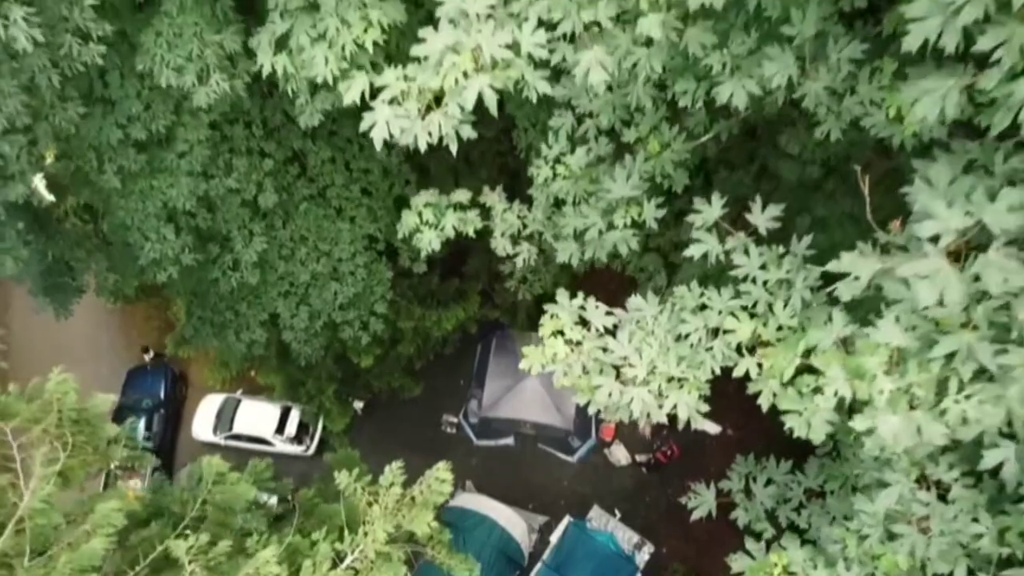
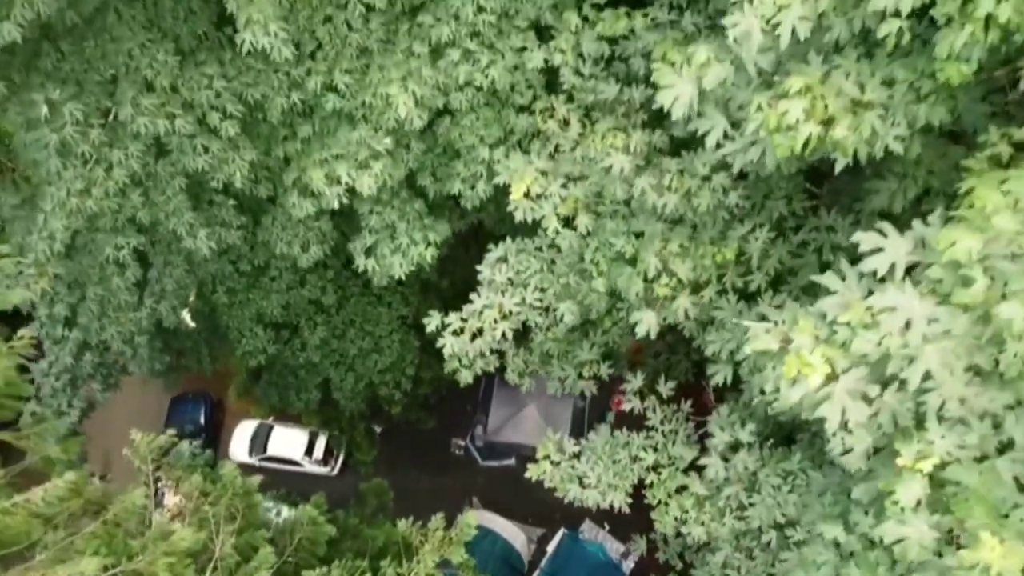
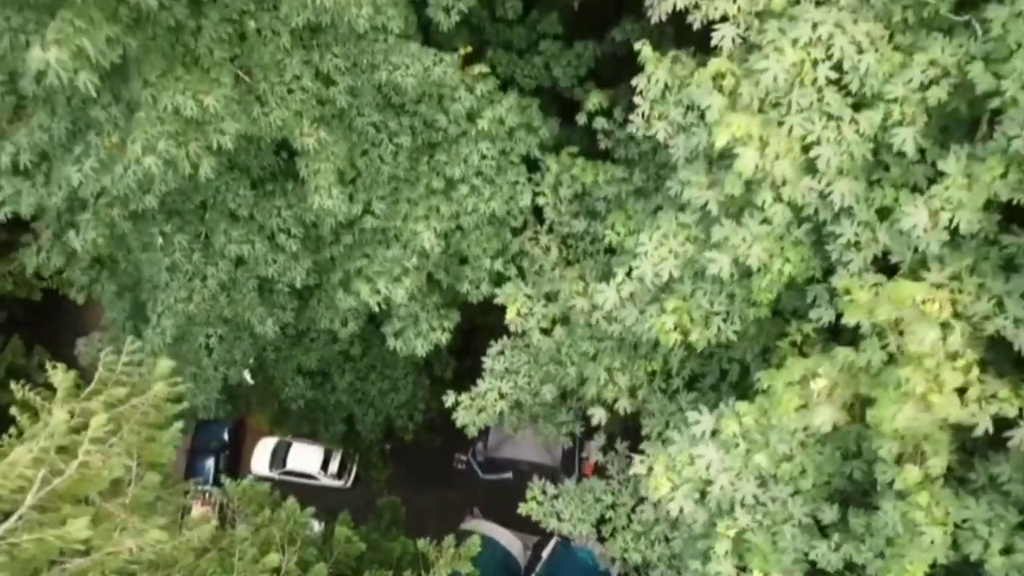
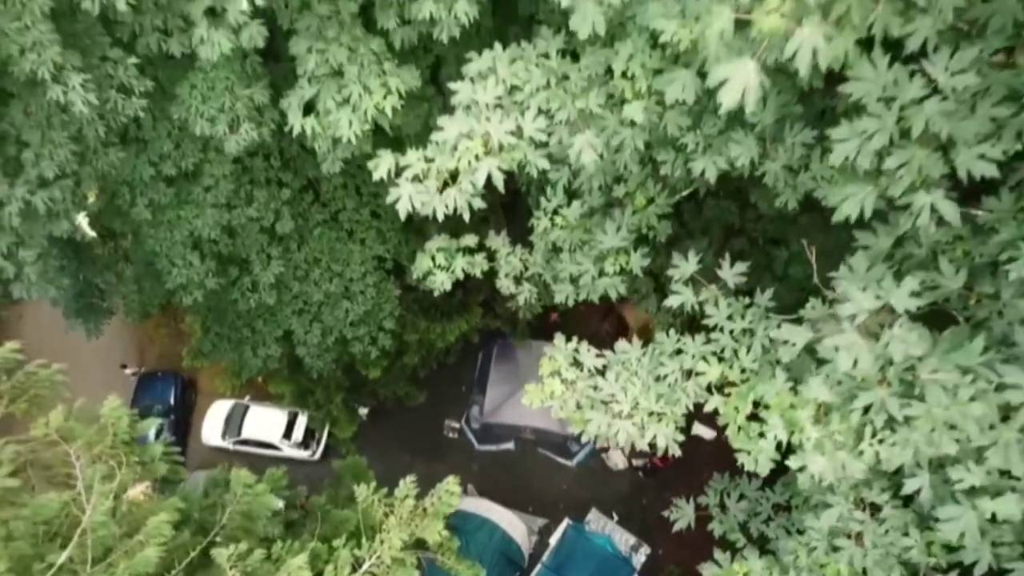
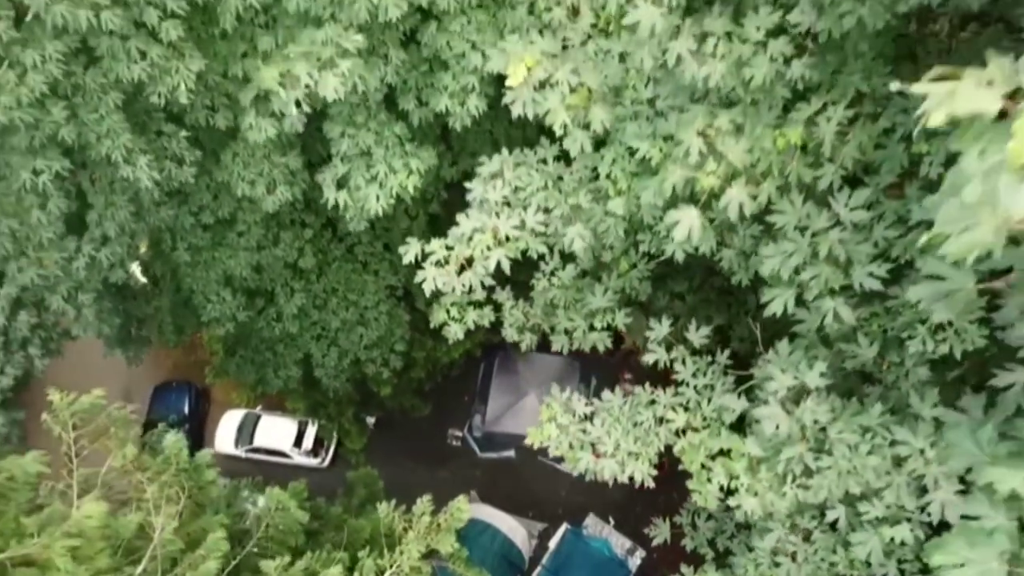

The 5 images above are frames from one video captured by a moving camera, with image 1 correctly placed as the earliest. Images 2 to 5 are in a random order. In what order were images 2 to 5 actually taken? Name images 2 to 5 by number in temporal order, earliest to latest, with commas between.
4, 5, 2, 3
